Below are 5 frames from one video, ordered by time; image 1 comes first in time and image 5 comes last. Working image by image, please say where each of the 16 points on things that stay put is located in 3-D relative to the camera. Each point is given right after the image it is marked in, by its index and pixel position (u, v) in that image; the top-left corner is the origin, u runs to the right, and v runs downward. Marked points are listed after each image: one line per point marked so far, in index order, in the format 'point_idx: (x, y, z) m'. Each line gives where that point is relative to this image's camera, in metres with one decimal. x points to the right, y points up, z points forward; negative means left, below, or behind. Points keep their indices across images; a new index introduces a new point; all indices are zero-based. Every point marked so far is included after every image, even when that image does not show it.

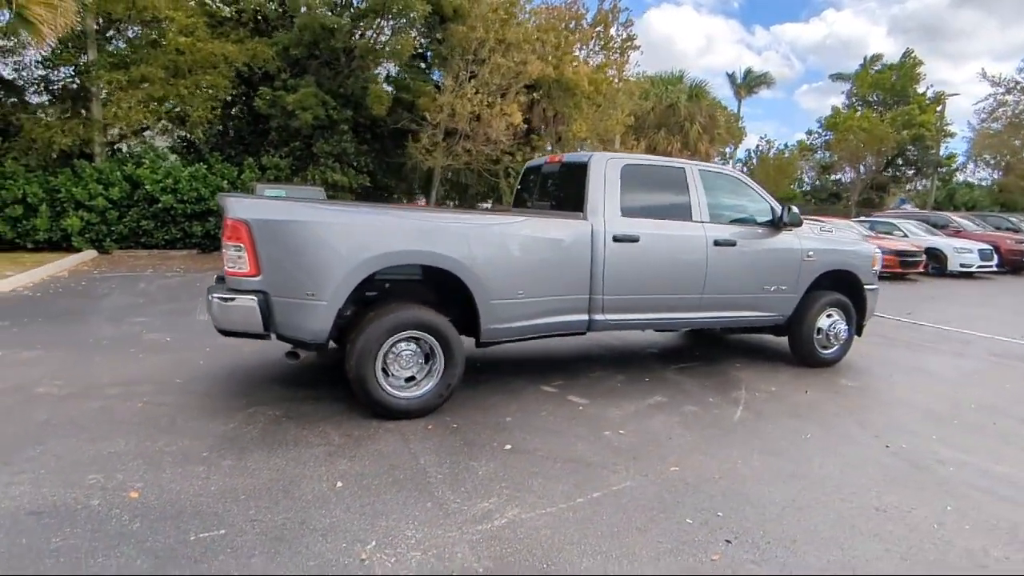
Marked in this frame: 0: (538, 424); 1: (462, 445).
0: (+0.2, -1.1, +4.9) m
1: (-0.4, -1.1, +4.4) m
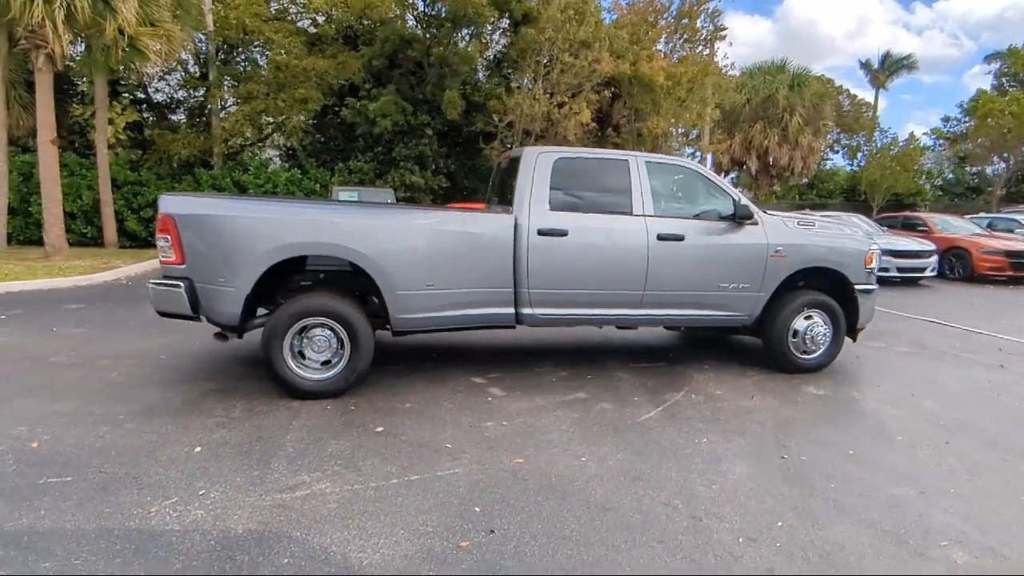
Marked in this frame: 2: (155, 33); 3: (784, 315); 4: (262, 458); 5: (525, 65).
0: (-0.7, -1.0, +5.0) m
1: (-1.3, -1.1, +4.7) m
2: (-8.5, +6.1, +14.5) m
3: (+2.8, -0.3, +6.2) m
4: (-1.7, -1.1, +4.1) m
5: (+0.4, +7.1, +19.2) m
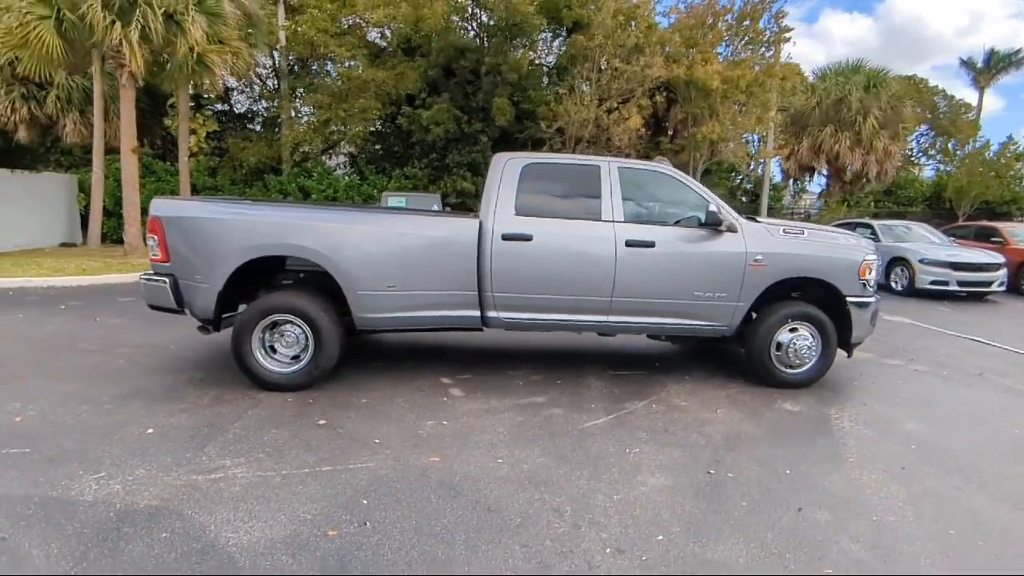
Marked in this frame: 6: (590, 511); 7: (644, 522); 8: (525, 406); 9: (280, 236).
0: (-1.1, -1.0, +5.2) m
1: (-1.8, -1.0, +4.9) m
2: (-7.5, +6.1, +15.6) m
3: (+2.5, -0.4, +5.9) m
4: (-2.2, -1.1, +4.4) m
5: (+2.0, +6.8, +19.2) m
6: (+0.5, -1.3, +3.5) m
7: (+0.7, -1.3, +3.4) m
8: (+0.1, -1.0, +5.3) m
9: (-2.1, +0.5, +5.5) m
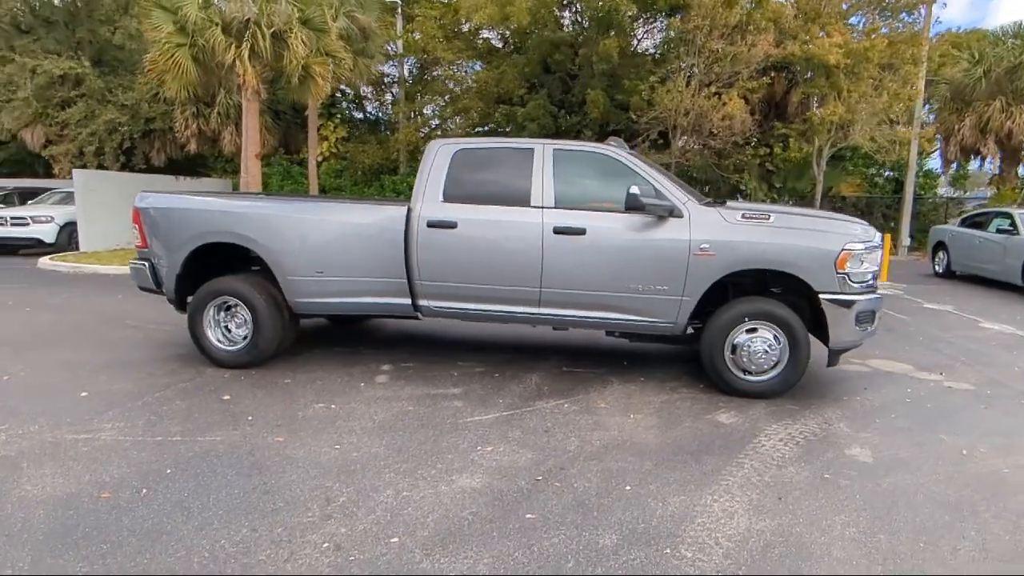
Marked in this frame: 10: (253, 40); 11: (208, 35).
0: (-1.9, -0.9, +5.4) m
1: (-2.7, -0.9, +5.3) m
2: (-5.3, +6.4, +17.1) m
3: (+1.8, -0.3, +5.1) m
4: (-3.2, -1.0, +4.8) m
5: (+4.8, +6.9, +18.1) m
6: (-0.8, -1.2, +3.3) m
7: (-0.6, -1.2, +3.2) m
8: (-0.7, -0.9, +5.2) m
9: (-2.7, +0.6, +5.9) m
10: (-6.8, +6.6, +16.0) m
11: (-8.0, +6.7, +15.9) m
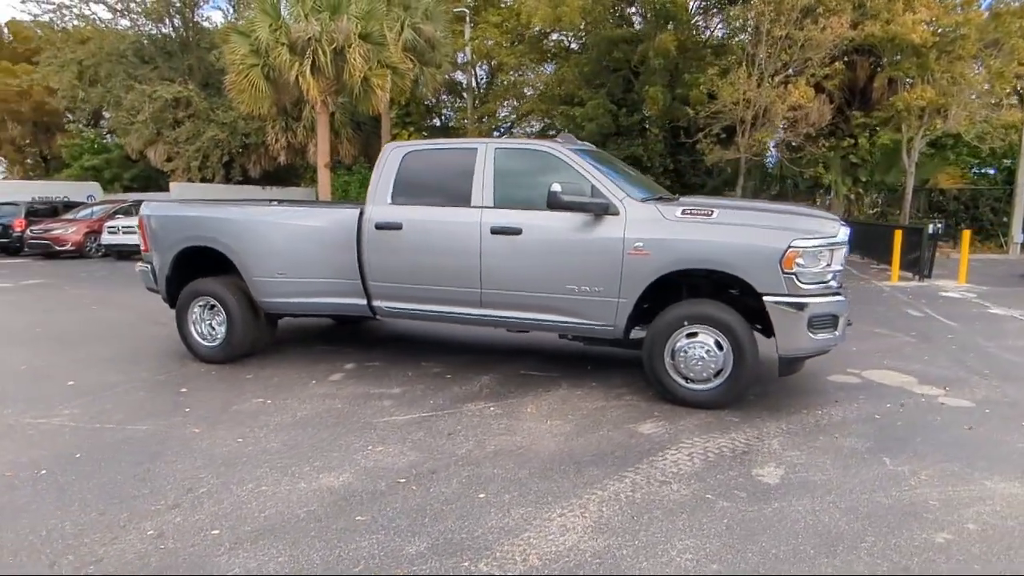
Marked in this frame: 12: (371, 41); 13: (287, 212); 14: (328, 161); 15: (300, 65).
0: (-2.4, -0.9, +5.6) m
1: (-3.2, -0.9, +5.7) m
2: (-3.8, +6.3, +17.8) m
3: (+1.2, -0.3, +4.8) m
4: (-3.8, -1.0, +5.3) m
5: (+6.3, +6.8, +17.1) m
6: (-1.7, -1.2, +3.5) m
7: (-1.5, -1.2, +3.2) m
8: (-1.2, -0.9, +5.3) m
9: (-3.1, +0.6, +6.3) m
10: (-5.5, +6.5, +17.0) m
11: (-6.6, +6.6, +17.1) m
12: (-4.1, +7.2, +17.6) m
13: (-2.2, +0.7, +6.0) m
14: (-6.0, +4.0, +19.4) m
15: (-5.8, +6.2, +17.0) m
